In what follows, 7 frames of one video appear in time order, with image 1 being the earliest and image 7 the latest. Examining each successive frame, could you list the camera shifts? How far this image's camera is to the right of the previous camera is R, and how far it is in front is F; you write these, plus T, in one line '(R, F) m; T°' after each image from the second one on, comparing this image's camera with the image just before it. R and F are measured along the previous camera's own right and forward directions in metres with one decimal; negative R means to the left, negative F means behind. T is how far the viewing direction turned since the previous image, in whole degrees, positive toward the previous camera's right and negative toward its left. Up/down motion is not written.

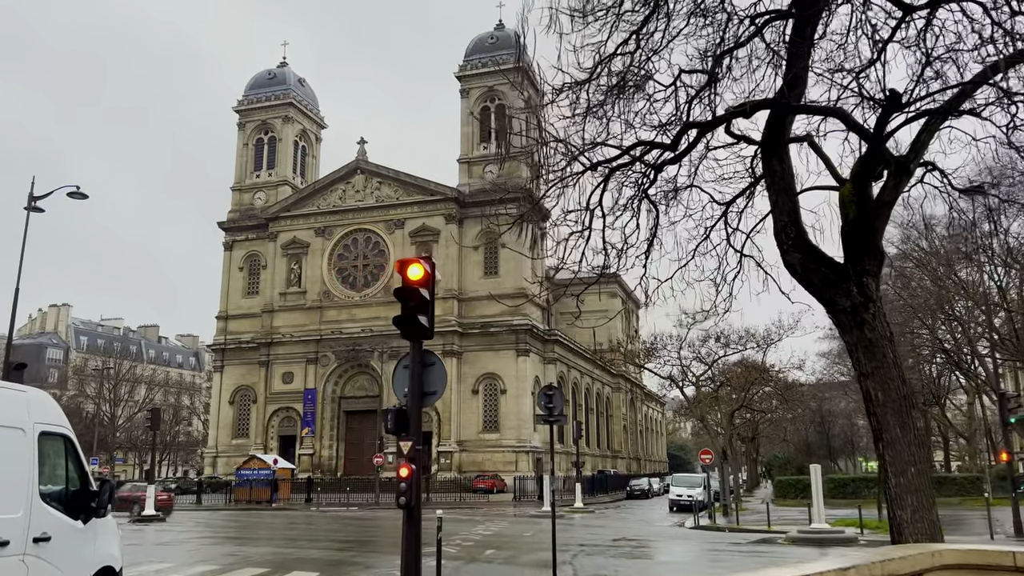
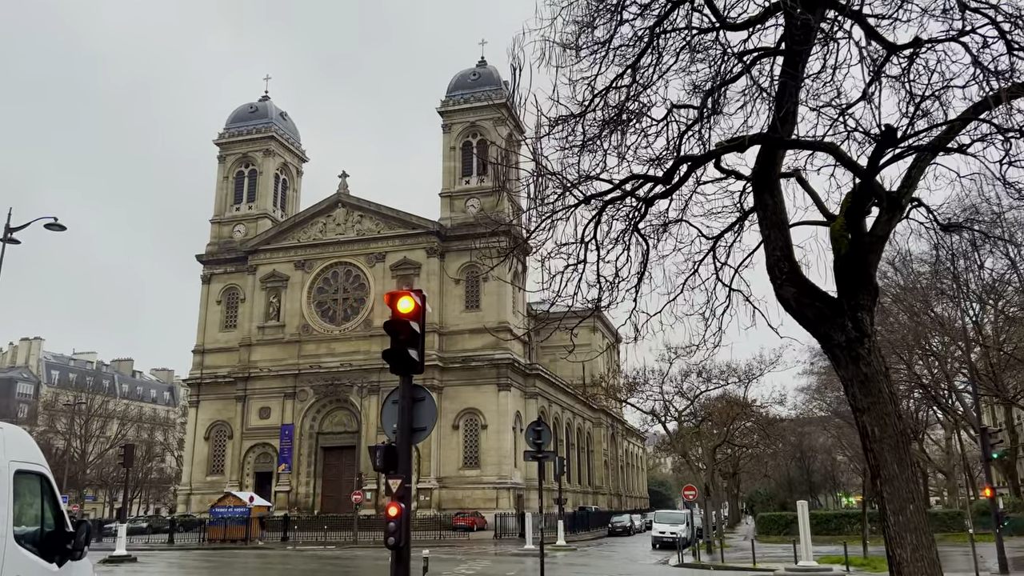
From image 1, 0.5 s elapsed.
(-0.1, +0.1) m; +1°
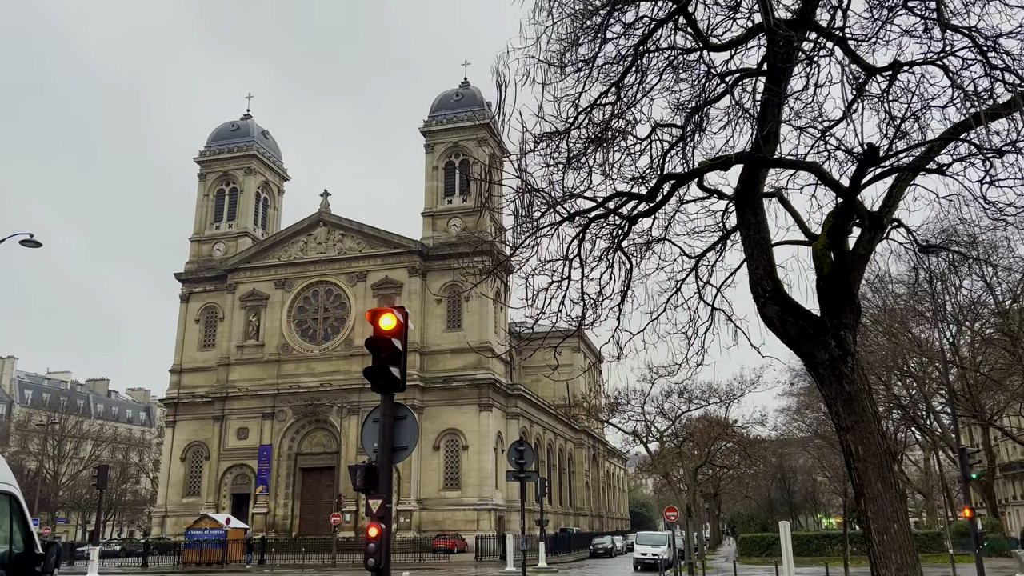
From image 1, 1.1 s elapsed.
(0.0, 0.0) m; +1°
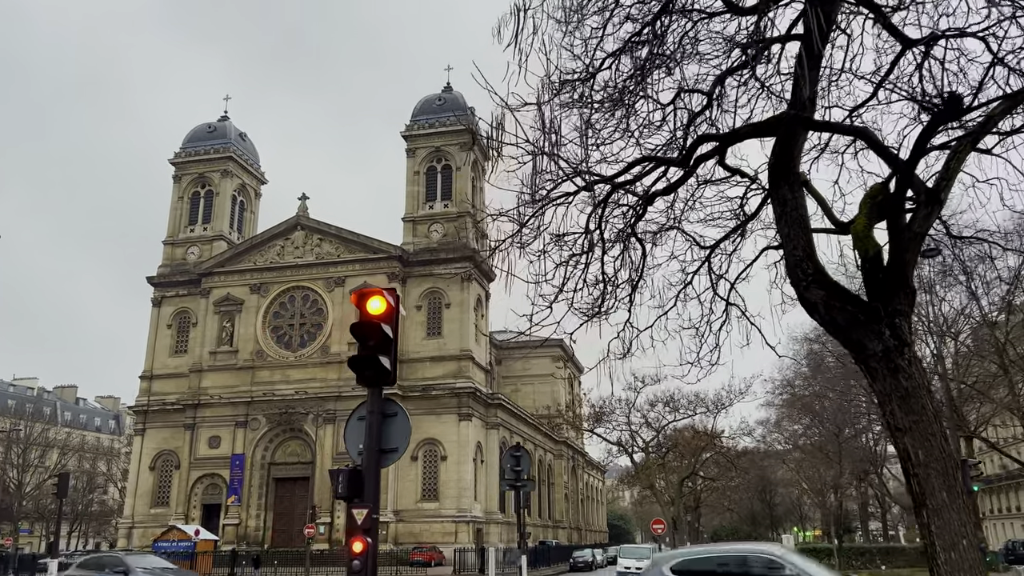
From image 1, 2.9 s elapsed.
(-0.2, +0.8) m; +2°
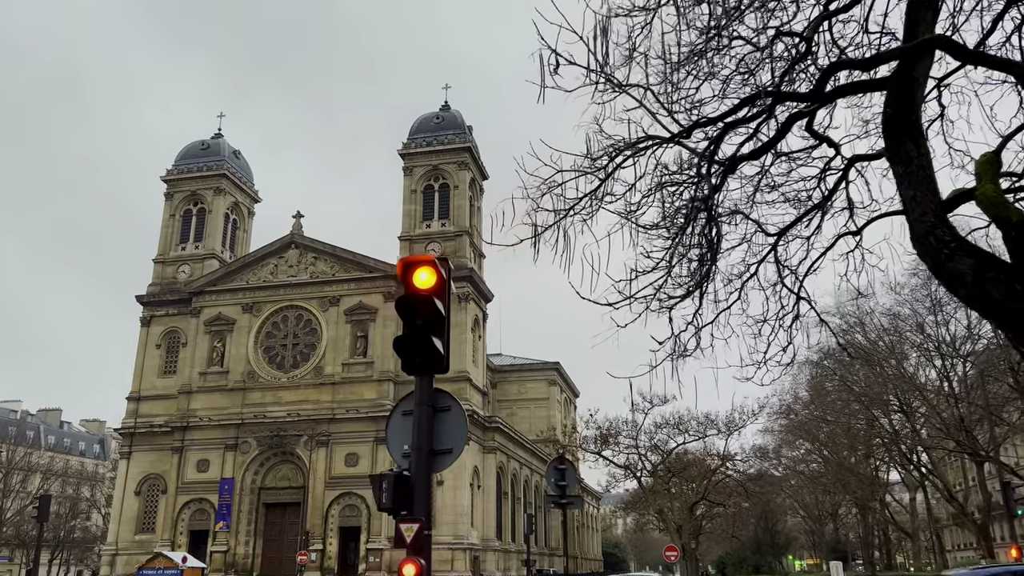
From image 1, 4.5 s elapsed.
(-0.5, +1.0) m; +1°
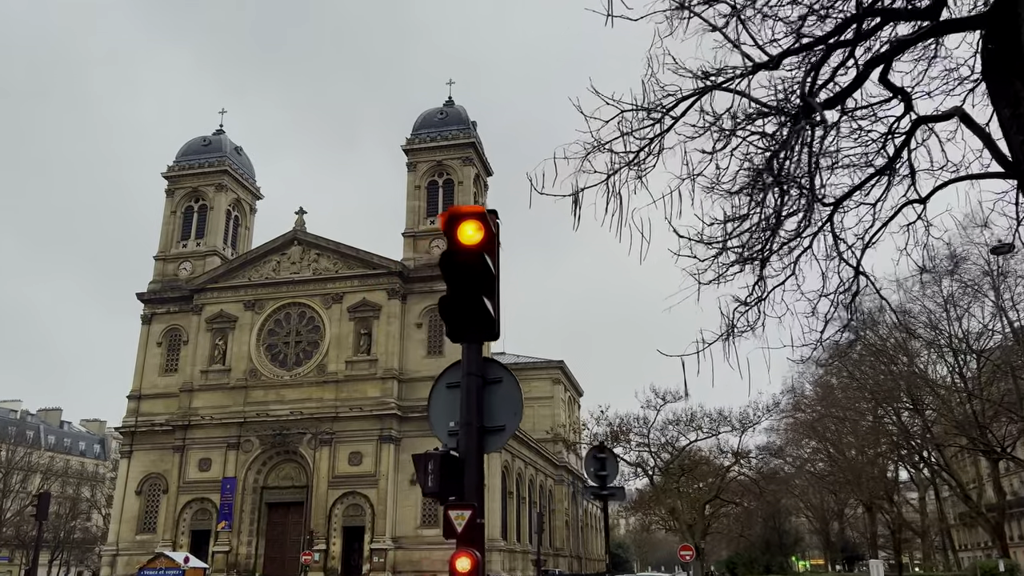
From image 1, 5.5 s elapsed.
(-0.3, +0.6) m; 0°
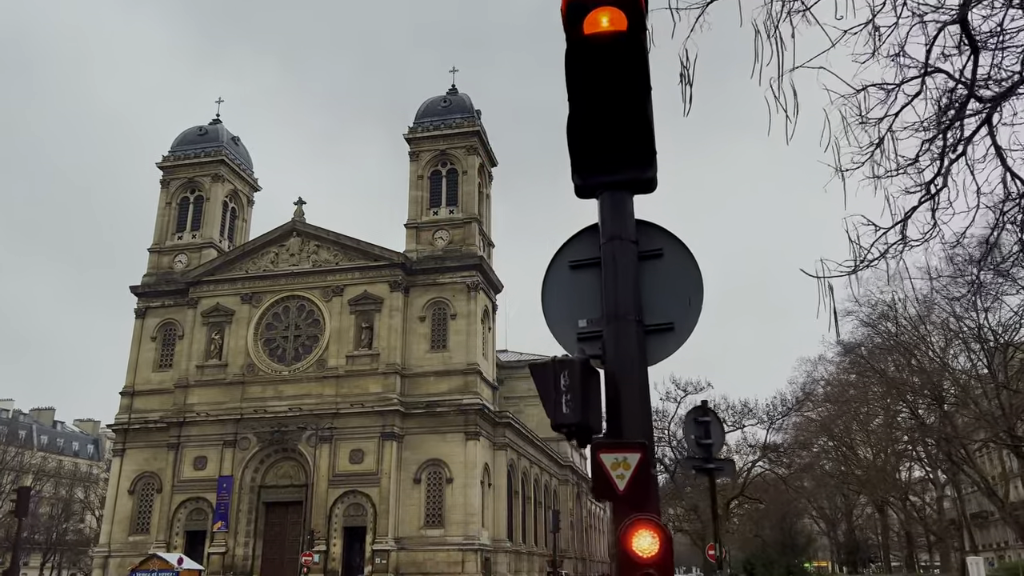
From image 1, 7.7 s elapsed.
(-0.5, +1.5) m; 0°
